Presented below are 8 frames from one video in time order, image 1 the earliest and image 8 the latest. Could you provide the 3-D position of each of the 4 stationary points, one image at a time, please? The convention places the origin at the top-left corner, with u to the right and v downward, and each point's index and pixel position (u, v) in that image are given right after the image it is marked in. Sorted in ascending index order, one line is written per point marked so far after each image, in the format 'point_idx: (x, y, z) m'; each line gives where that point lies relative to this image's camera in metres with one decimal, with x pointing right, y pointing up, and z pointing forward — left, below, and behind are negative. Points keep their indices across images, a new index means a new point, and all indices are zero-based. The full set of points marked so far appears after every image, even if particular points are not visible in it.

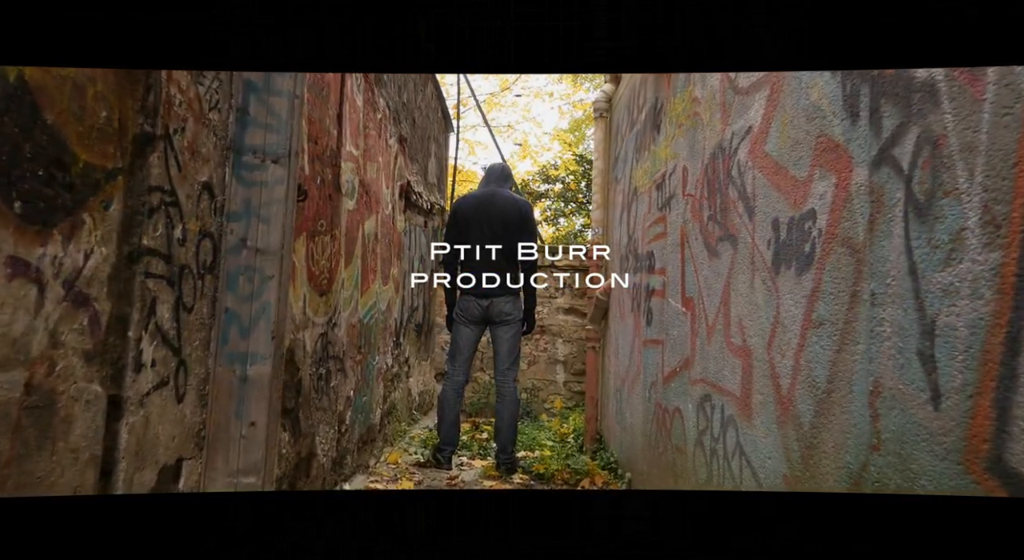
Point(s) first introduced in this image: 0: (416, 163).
0: (-0.9, +1.1, +6.1) m
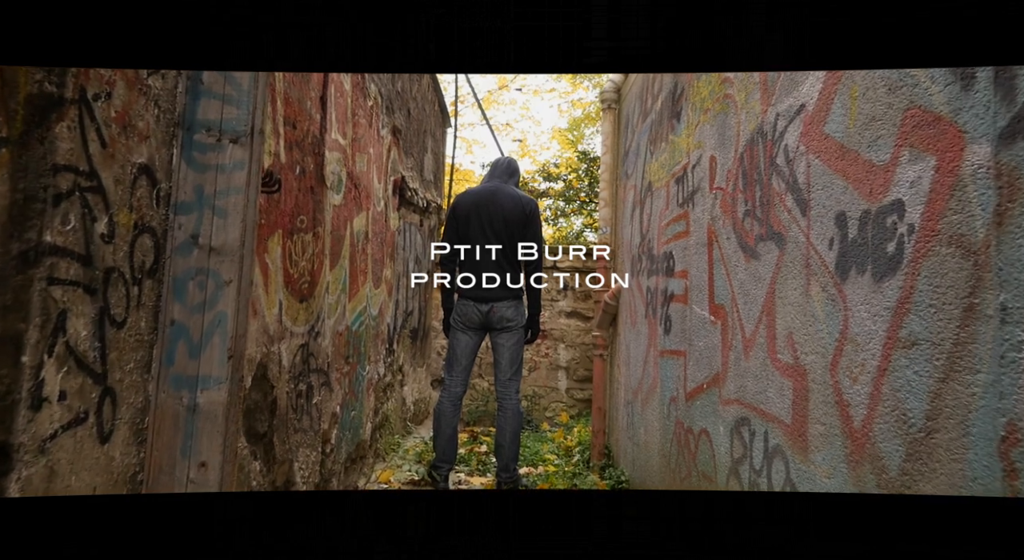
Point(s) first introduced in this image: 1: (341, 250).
0: (-0.9, +1.1, +5.8) m
1: (-0.9, +0.2, +3.5) m
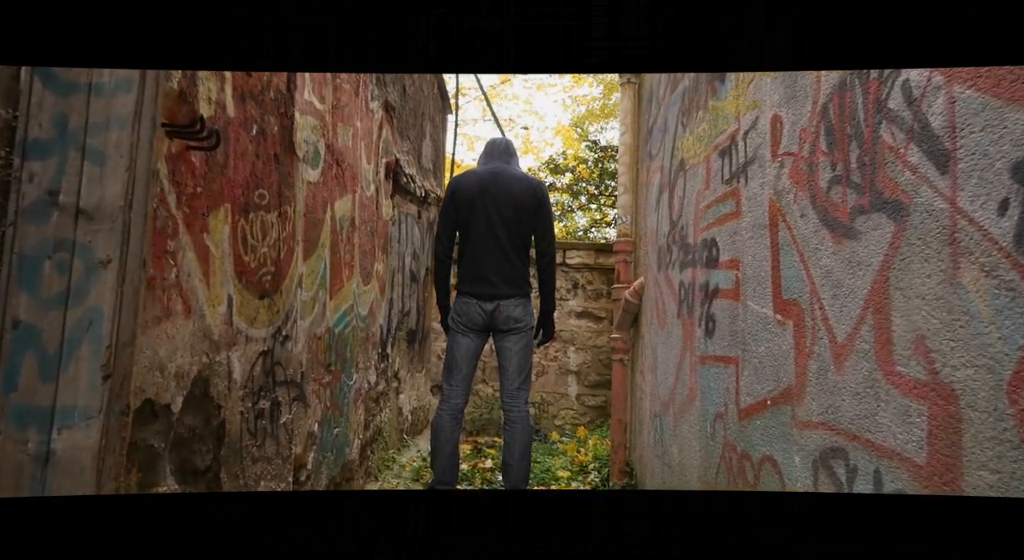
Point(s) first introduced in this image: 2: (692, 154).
0: (-0.9, +1.1, +5.2) m
1: (-0.9, +0.2, +2.9) m
2: (+1.0, +0.7, +3.4) m
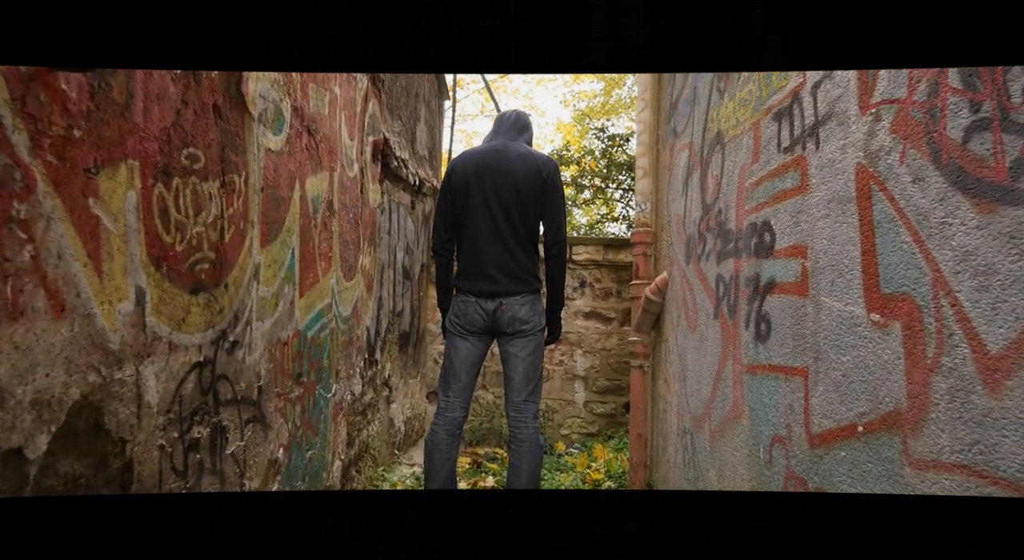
0: (-0.8, +1.1, +4.7) m
1: (-0.8, +0.2, +2.4) m
2: (+1.0, +0.7, +2.8) m
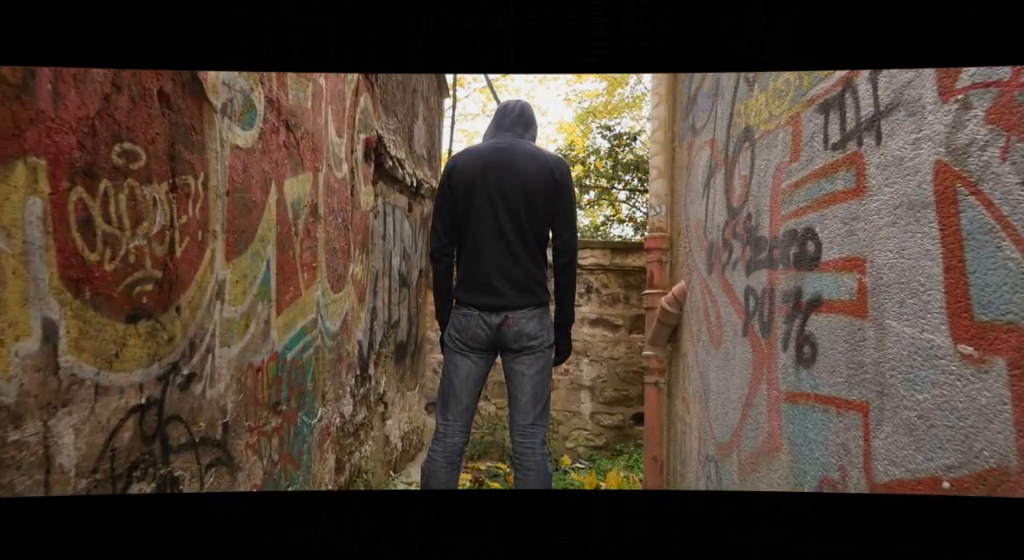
0: (-0.8, +1.1, +4.4) m
1: (-0.8, +0.2, +2.1) m
2: (+1.0, +0.6, +2.5) m
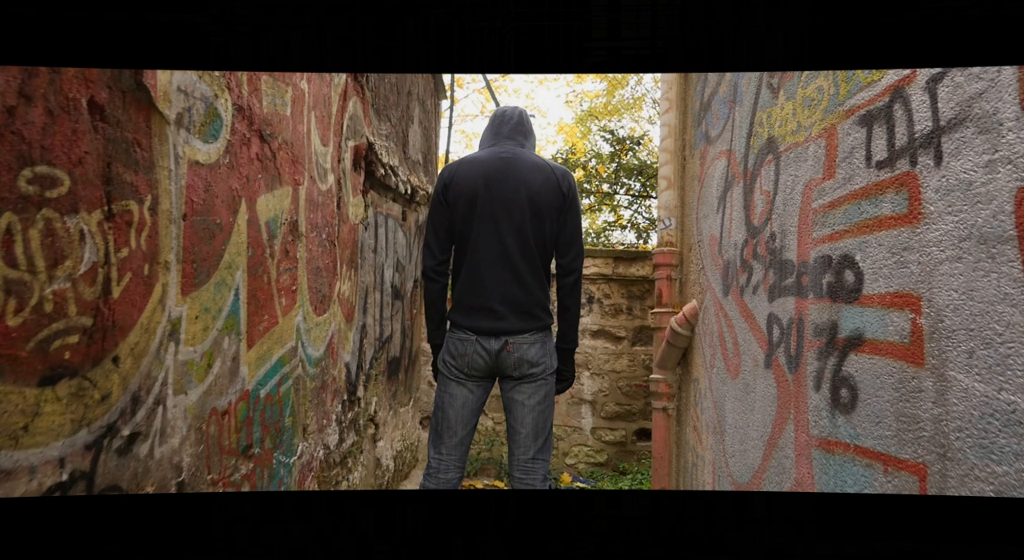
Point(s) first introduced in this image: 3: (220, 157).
0: (-0.8, +1.0, +4.1) m
1: (-0.8, +0.1, +1.8) m
2: (+1.0, +0.5, +2.3) m
3: (-0.8, +0.3, +1.8) m
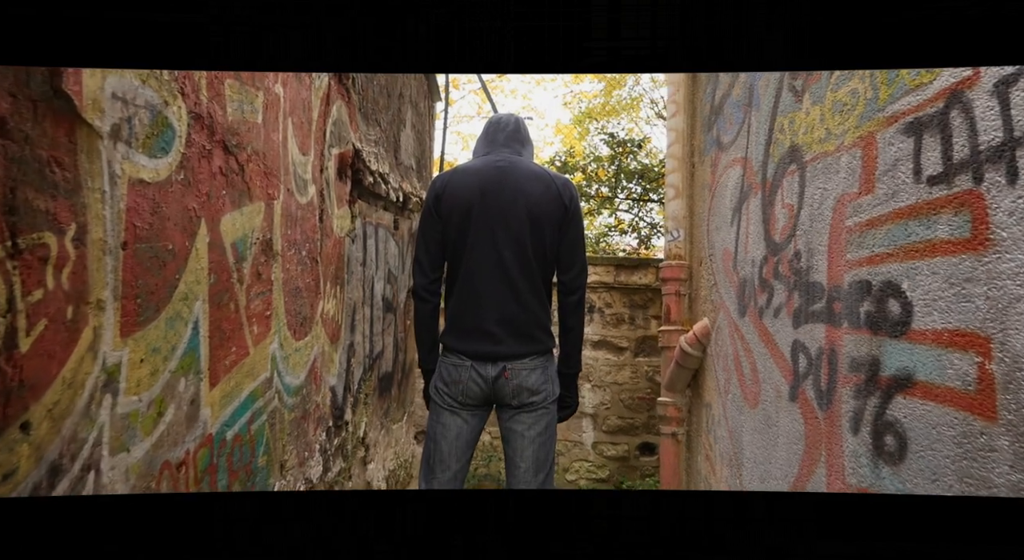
0: (-0.8, +0.9, +3.9) m
1: (-0.8, 0.0, +1.6) m
2: (+1.0, +0.5, +2.0) m
3: (-0.8, +0.3, +1.5) m
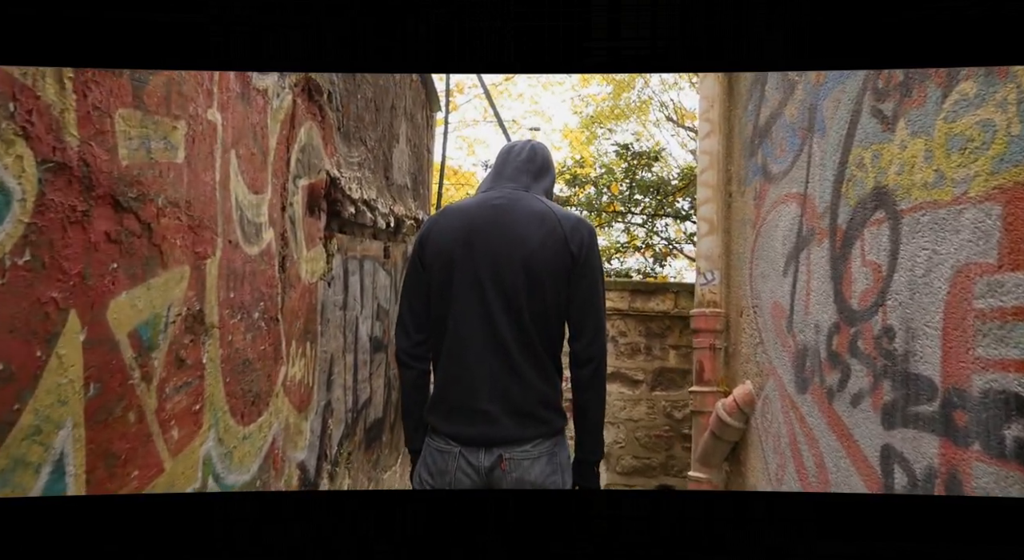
0: (-0.8, +0.7, +3.4) m
1: (-0.8, -0.2, +1.1) m
2: (+1.0, +0.2, +1.5) m
3: (-0.8, 0.0, +1.0) m
